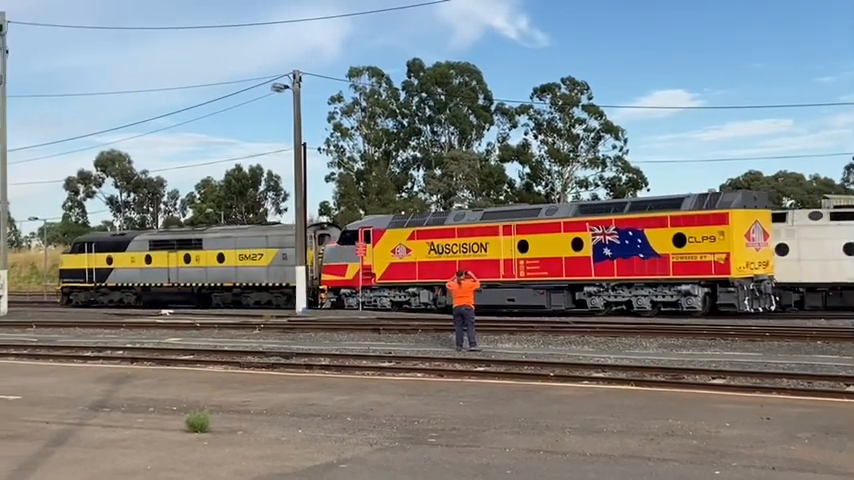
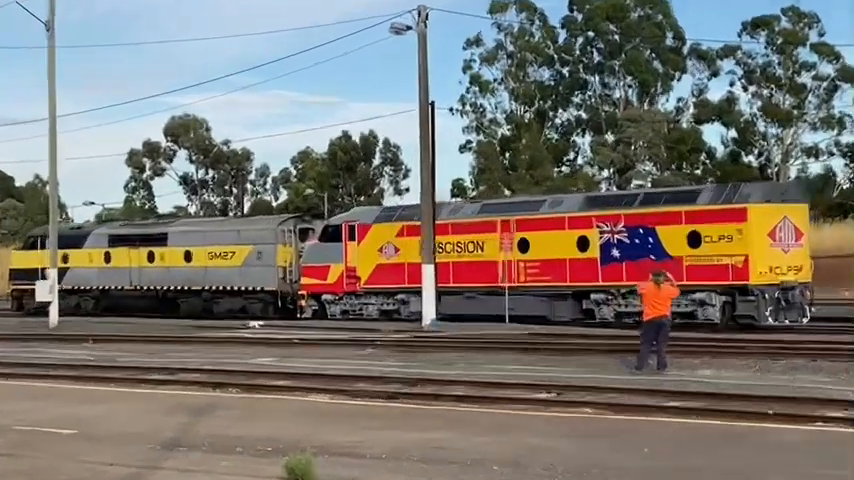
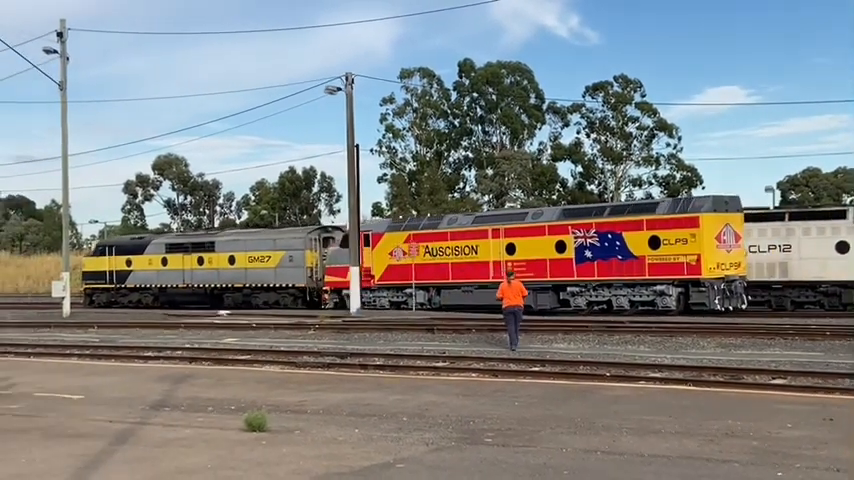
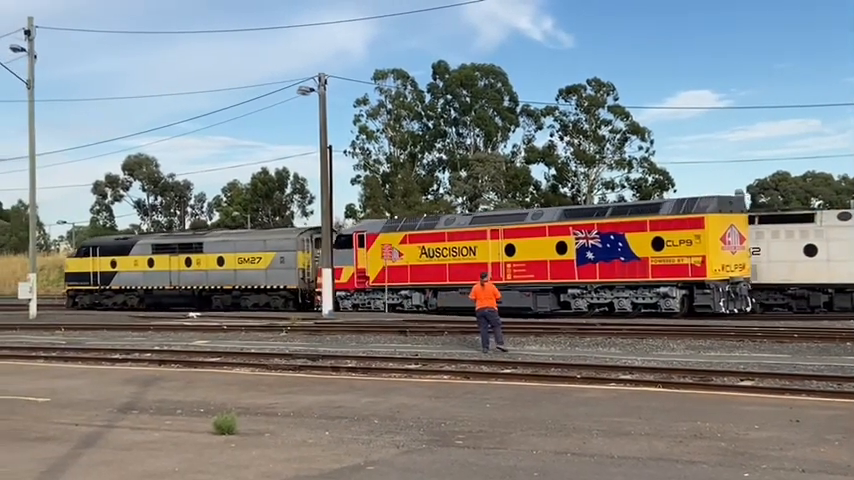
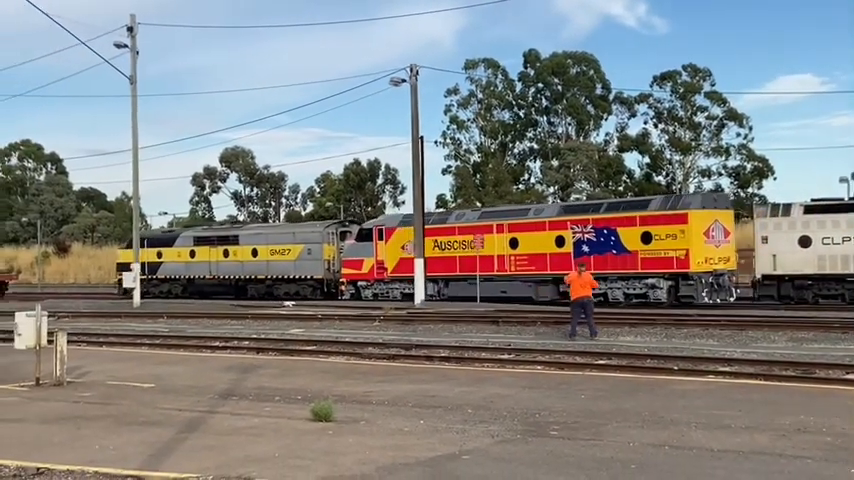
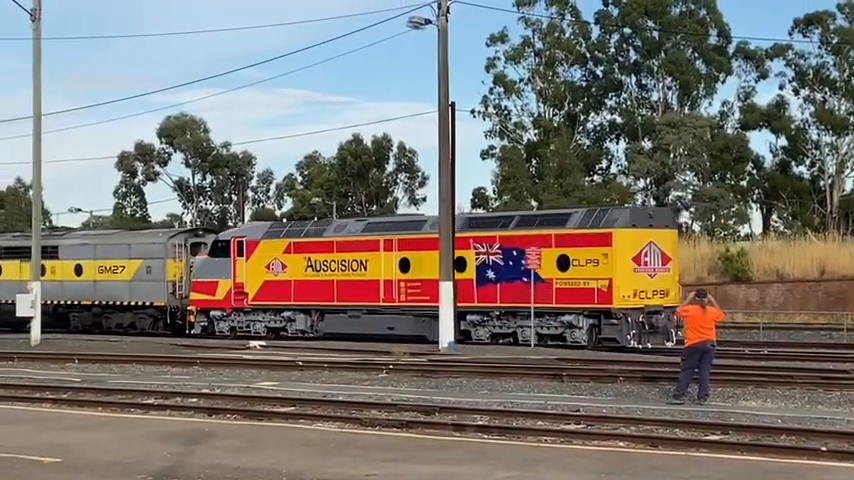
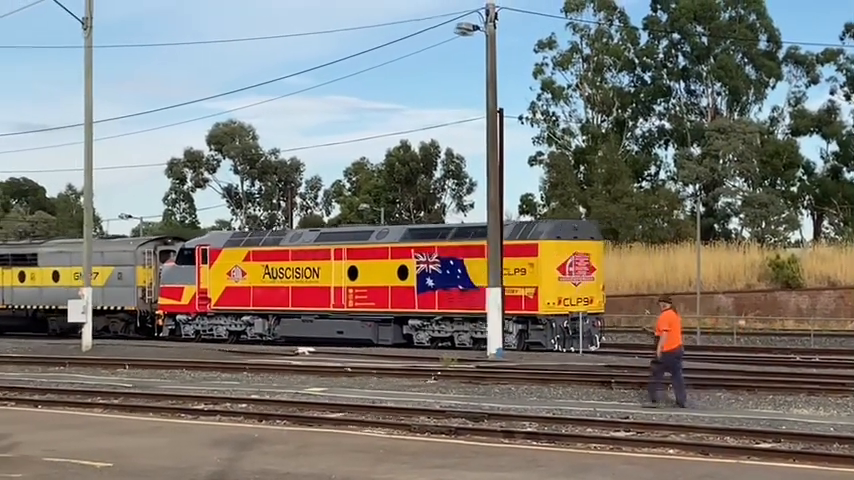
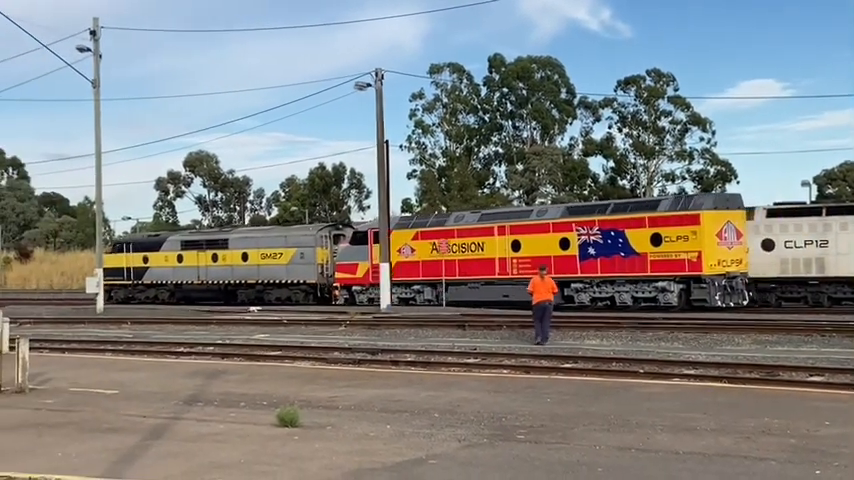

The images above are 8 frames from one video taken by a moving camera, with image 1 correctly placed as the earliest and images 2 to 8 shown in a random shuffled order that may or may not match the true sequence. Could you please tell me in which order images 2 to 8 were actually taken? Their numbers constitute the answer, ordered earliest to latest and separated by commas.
4, 3, 8, 5, 2, 6, 7
